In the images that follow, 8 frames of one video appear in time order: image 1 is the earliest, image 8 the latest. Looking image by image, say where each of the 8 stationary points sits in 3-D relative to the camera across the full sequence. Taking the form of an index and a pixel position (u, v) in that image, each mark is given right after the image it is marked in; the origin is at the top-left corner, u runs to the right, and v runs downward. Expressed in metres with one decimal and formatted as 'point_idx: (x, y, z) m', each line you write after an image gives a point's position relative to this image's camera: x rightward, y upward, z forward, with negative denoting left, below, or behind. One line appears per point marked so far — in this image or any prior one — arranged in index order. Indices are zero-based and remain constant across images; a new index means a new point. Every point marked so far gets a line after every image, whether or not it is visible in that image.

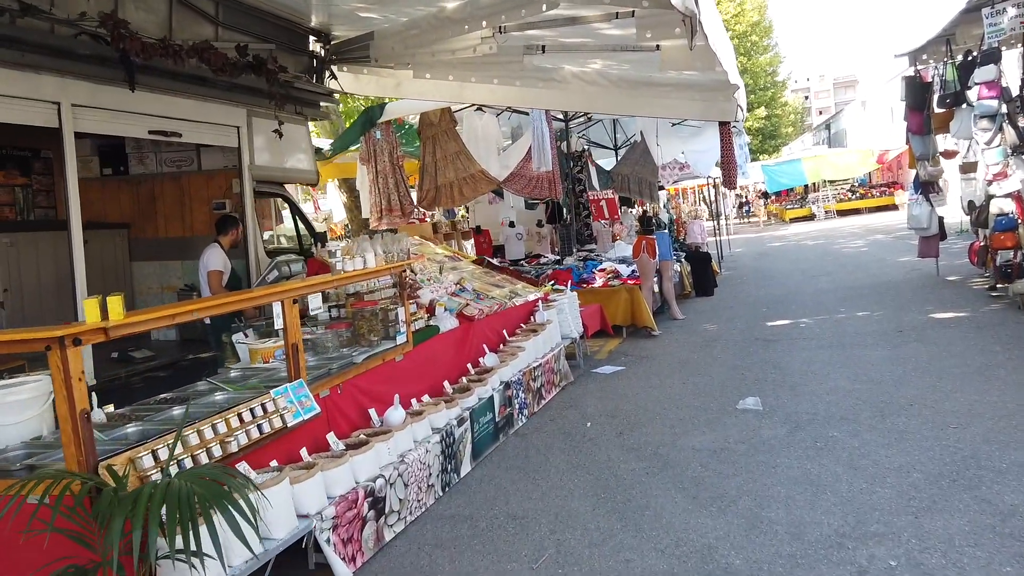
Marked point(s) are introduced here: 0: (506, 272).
0: (-0.1, +0.2, +7.1) m
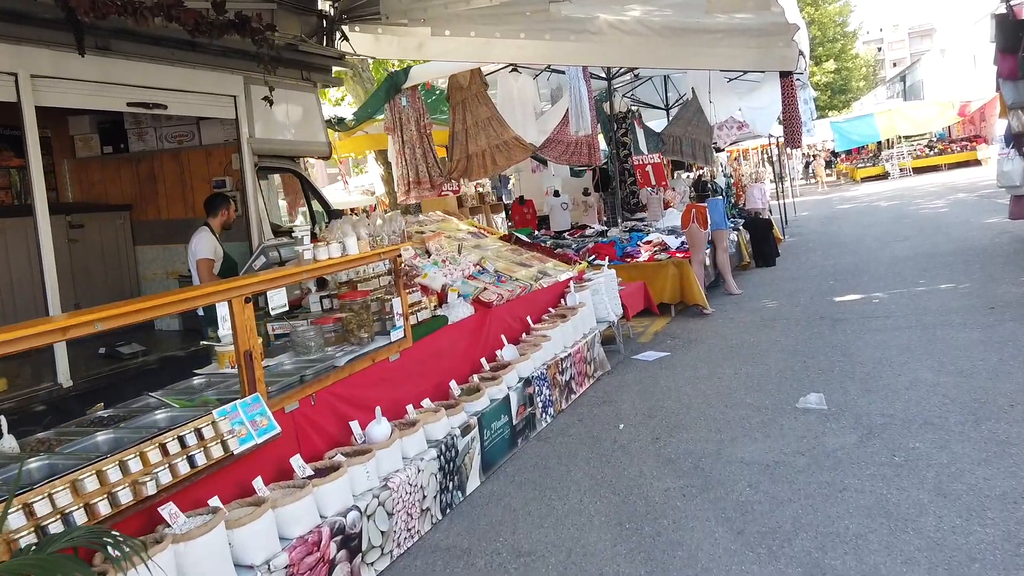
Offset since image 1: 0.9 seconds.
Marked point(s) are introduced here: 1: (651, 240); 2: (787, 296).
0: (+0.2, +0.3, +6.4) m
1: (+1.5, +0.5, +8.2) m
2: (+2.8, -0.1, +7.9) m
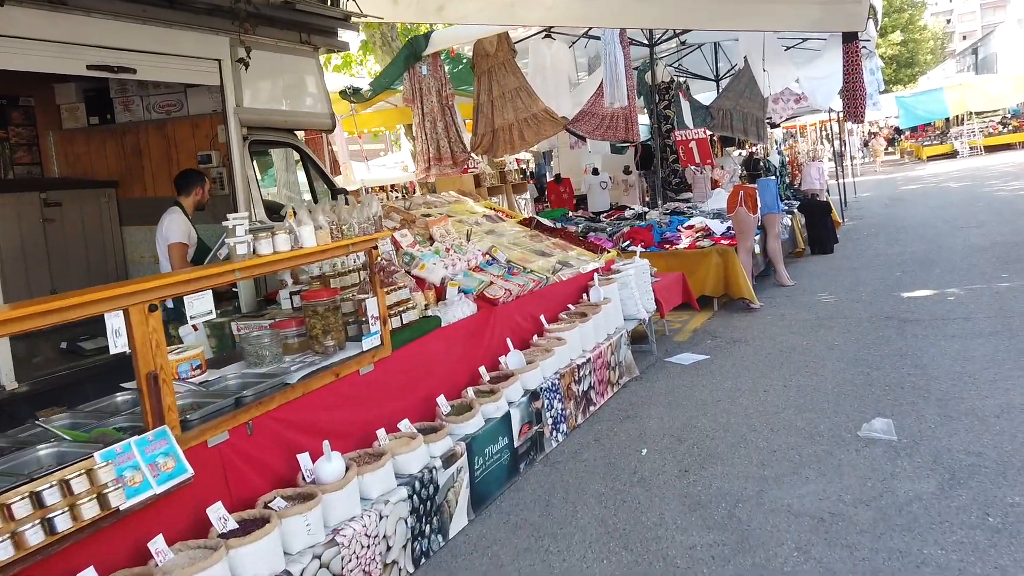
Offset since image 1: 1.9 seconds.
0: (+0.4, +0.4, +5.7) m
1: (+1.7, +0.6, +7.4) m
2: (+3.1, 0.0, +7.0) m
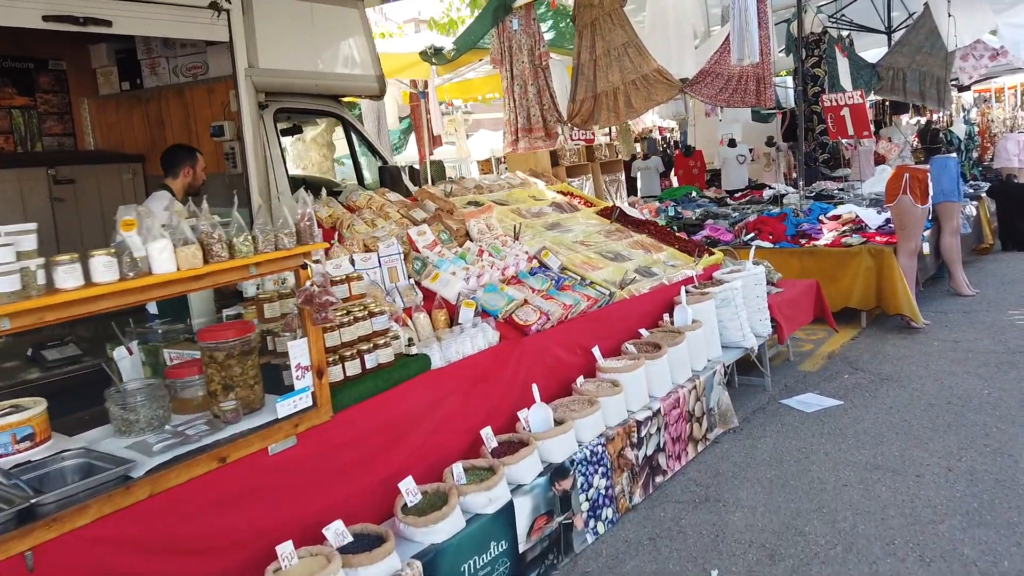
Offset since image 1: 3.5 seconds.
0: (+0.8, +0.4, +4.5) m
1: (+2.5, +0.6, +5.8) m
2: (+3.7, -0.1, +5.3) m
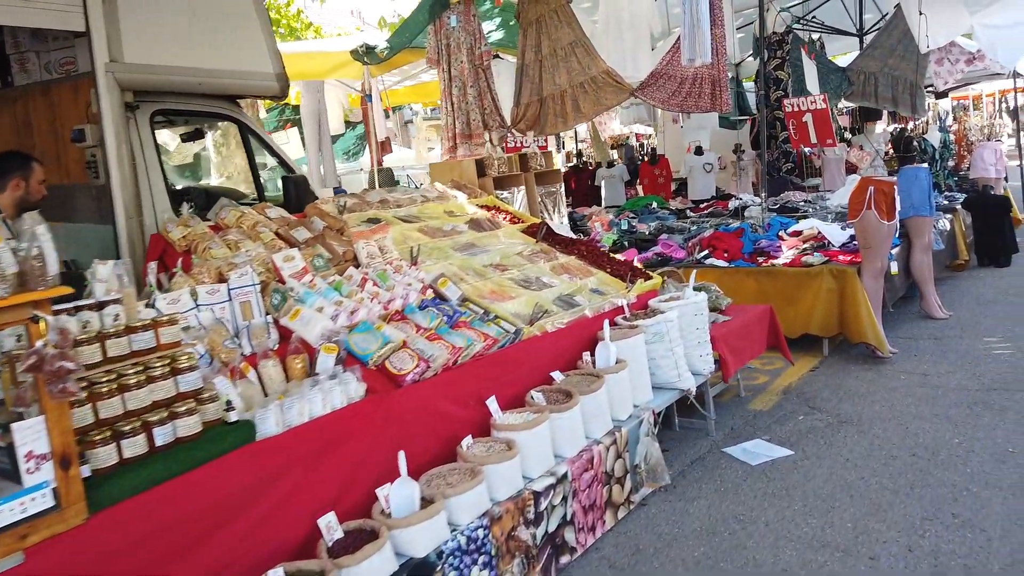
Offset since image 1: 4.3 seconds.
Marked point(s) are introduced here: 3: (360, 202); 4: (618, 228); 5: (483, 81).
0: (+0.4, +0.2, +3.9) m
1: (+2.0, +0.4, +5.3) m
2: (+3.2, -0.3, +4.8) m
3: (-0.8, +0.4, +3.8) m
4: (+0.9, +0.5, +6.6) m
5: (-0.2, +1.6, +6.0) m
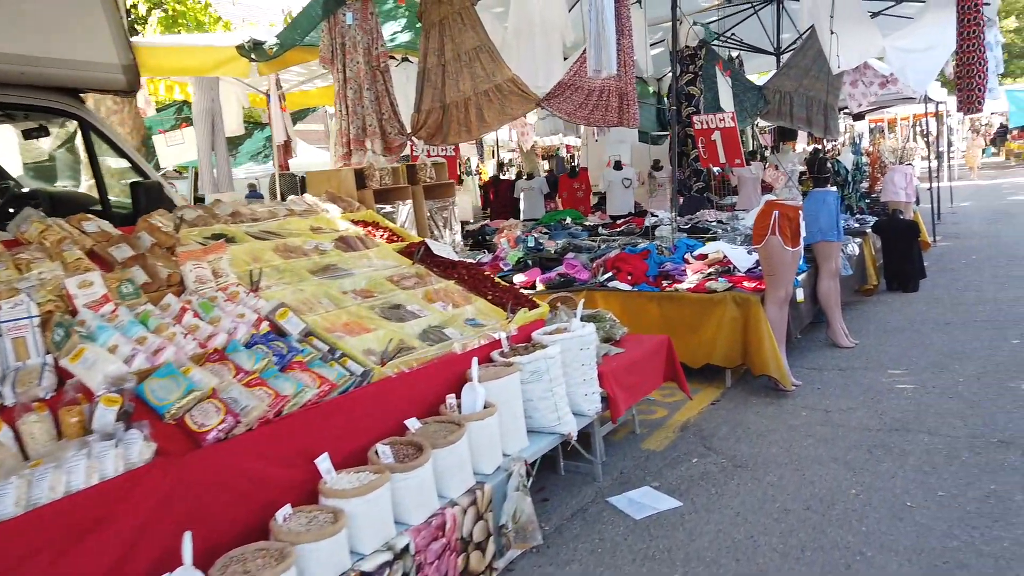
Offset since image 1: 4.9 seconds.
0: (-0.2, +0.1, +3.6) m
1: (+1.3, +0.2, +5.1) m
2: (+2.6, -0.5, +4.7) m
3: (-1.3, +0.3, +3.3) m
4: (+0.1, +0.4, +6.3) m
5: (-1.0, +1.5, +5.6) m
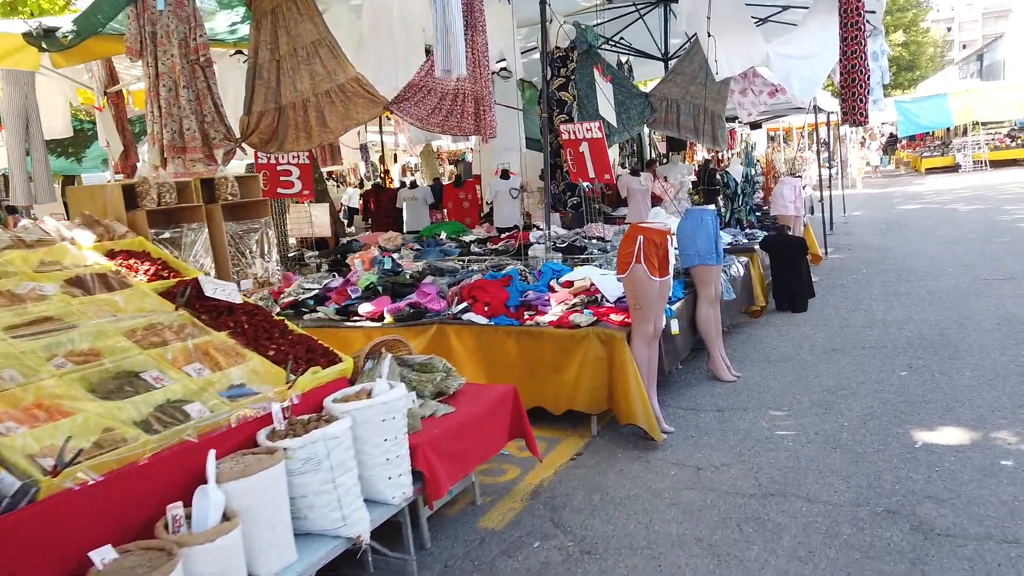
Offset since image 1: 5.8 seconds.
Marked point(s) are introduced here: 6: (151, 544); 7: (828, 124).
0: (-1.0, -0.1, +2.8) m
1: (+0.4, 0.0, +4.5) m
2: (+1.7, -0.6, +4.2) m
3: (-2.1, +0.1, +2.5) m
4: (-1.0, +0.2, +5.6) m
5: (-2.0, +1.3, +4.8) m
6: (-0.9, -0.6, +1.9) m
7: (+5.6, +2.9, +13.6) m
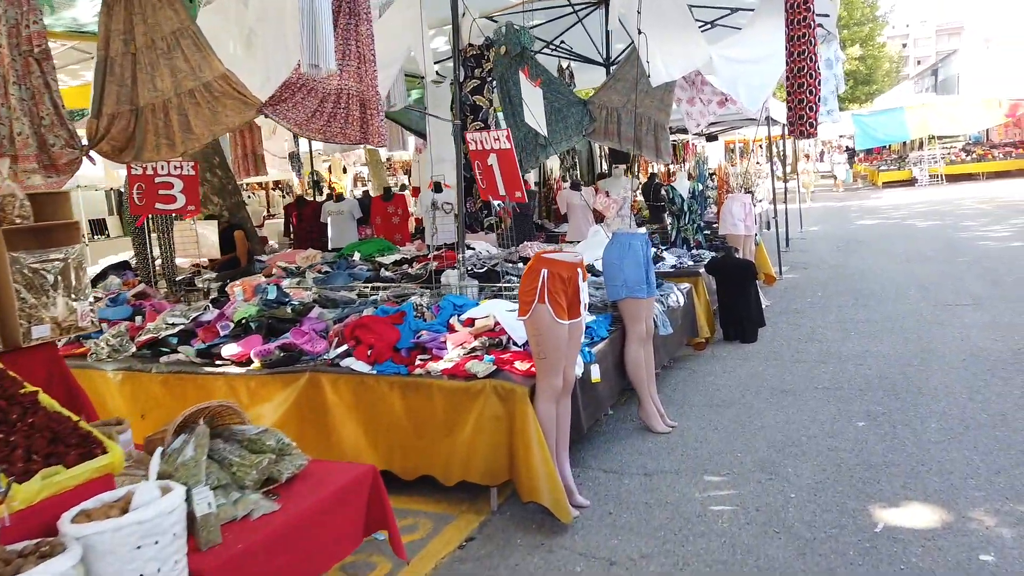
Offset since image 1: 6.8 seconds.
0: (-1.4, -0.3, +2.1) m
1: (-0.2, -0.1, +3.8) m
2: (+1.2, -0.8, +3.5) m
3: (-2.5, 0.0, +1.6) m
4: (-1.5, 0.0, +4.8) m
5: (-2.5, +1.1, +4.0) m
6: (-1.3, -0.8, +1.1) m
7: (+4.7, +2.6, +13.2) m
